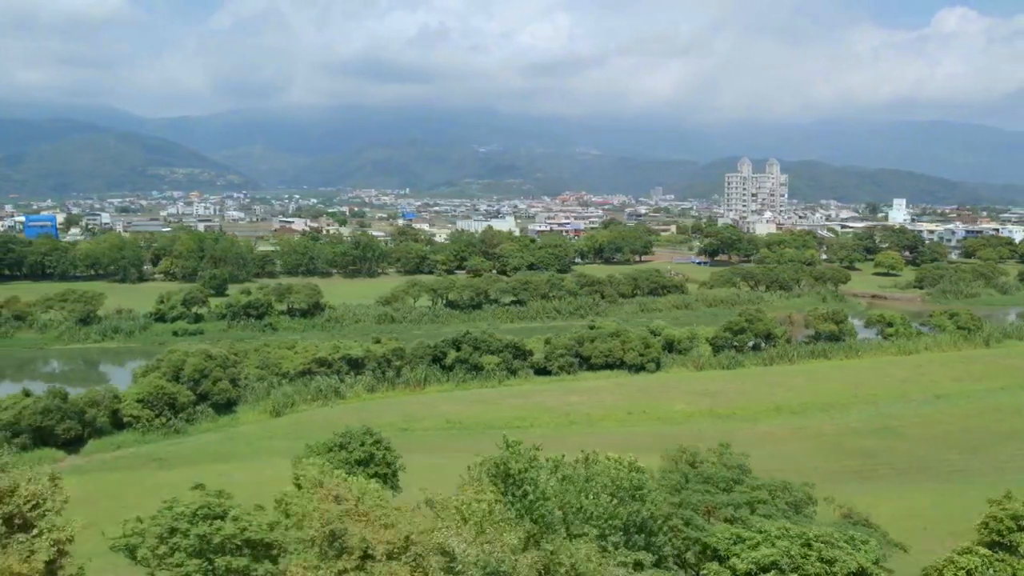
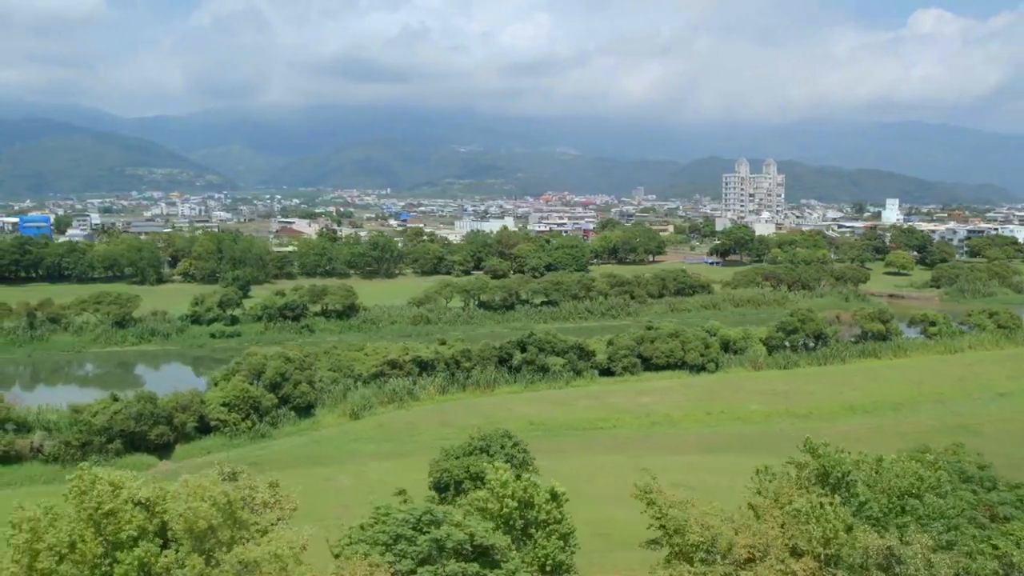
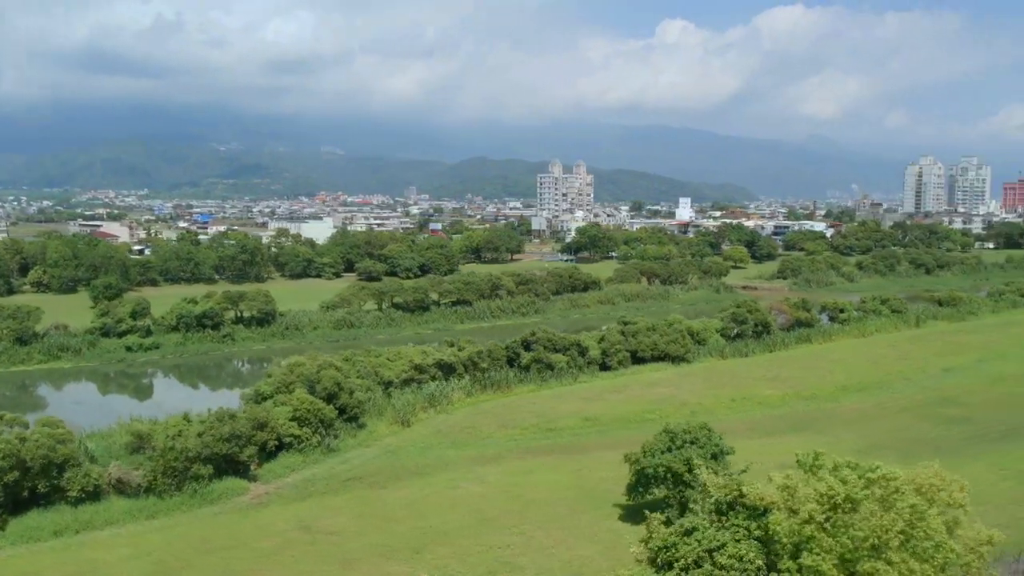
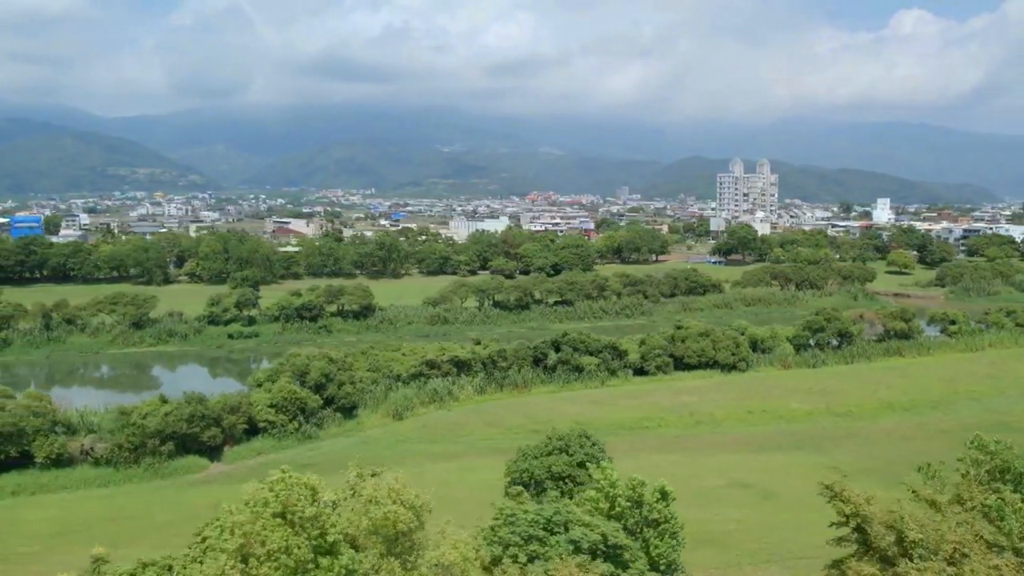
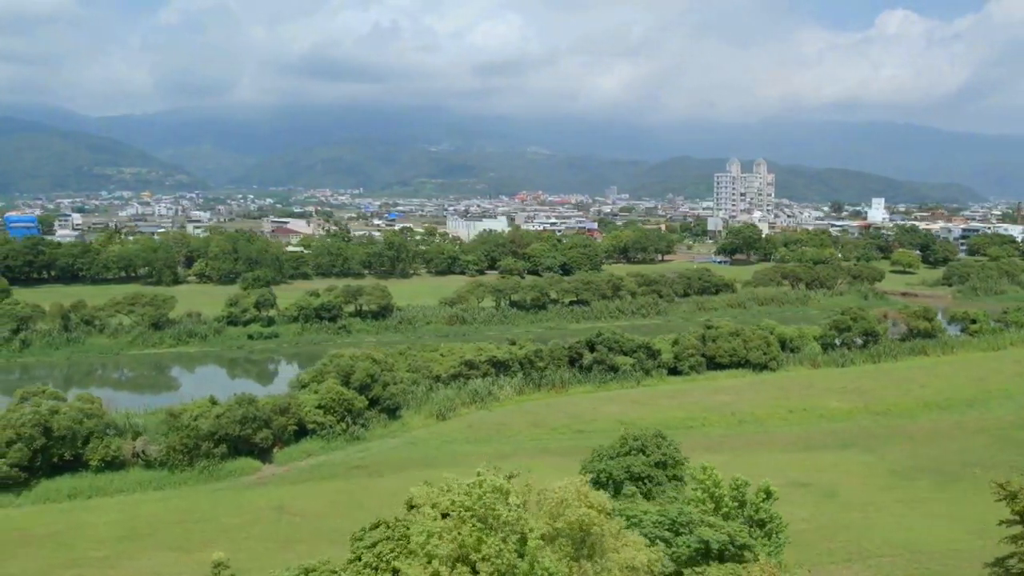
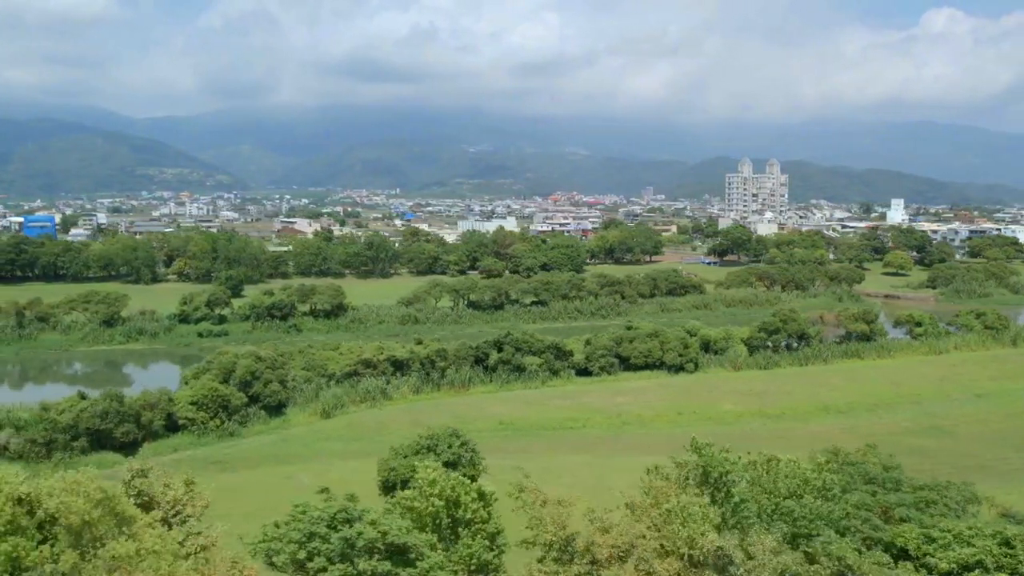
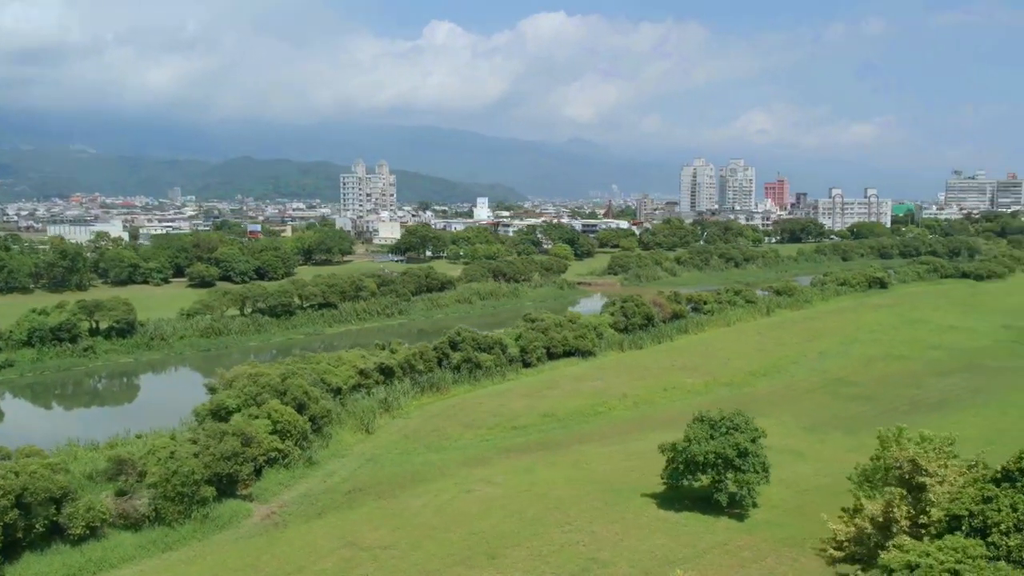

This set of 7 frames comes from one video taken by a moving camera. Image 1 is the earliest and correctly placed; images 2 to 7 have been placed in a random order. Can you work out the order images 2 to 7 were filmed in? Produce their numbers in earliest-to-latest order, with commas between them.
6, 2, 4, 5, 3, 7
